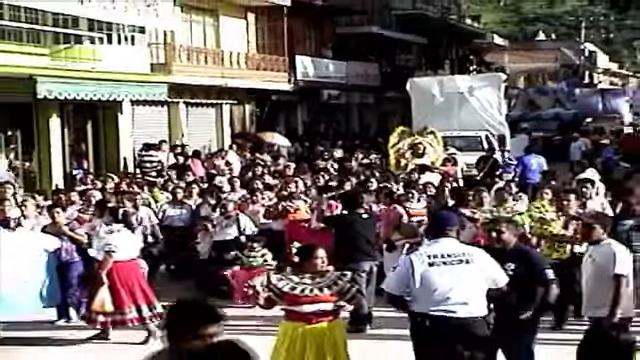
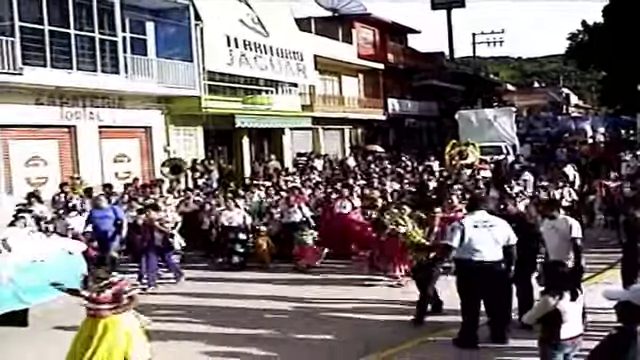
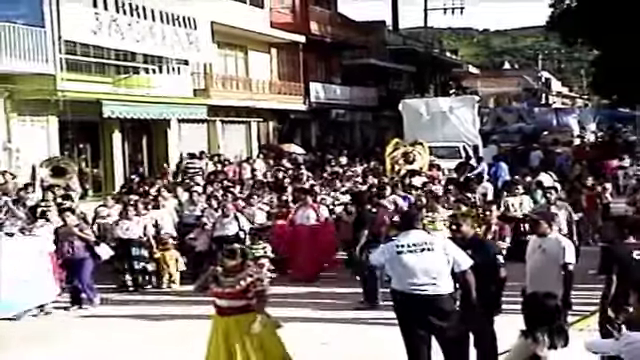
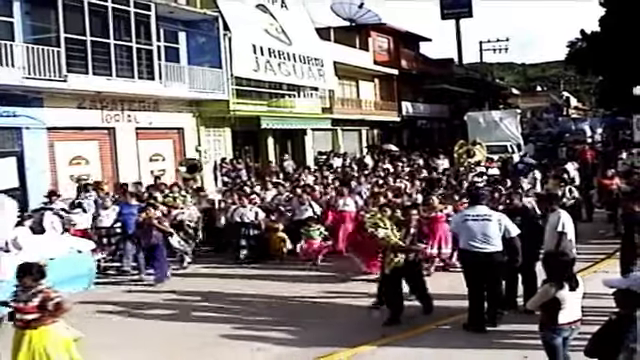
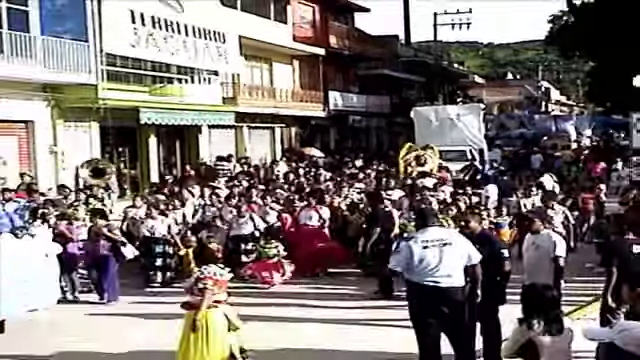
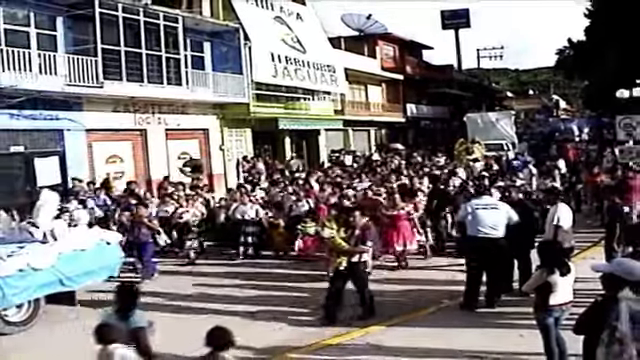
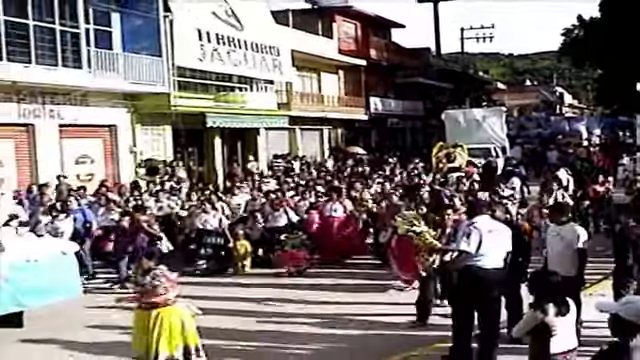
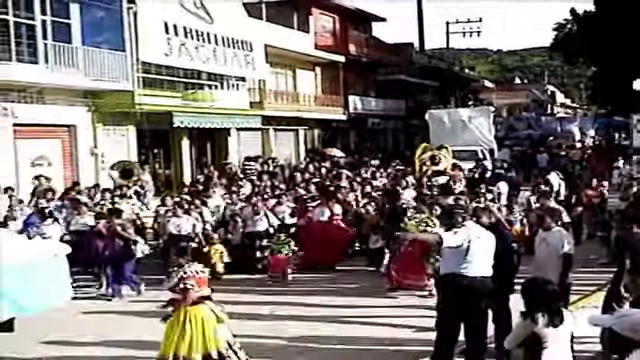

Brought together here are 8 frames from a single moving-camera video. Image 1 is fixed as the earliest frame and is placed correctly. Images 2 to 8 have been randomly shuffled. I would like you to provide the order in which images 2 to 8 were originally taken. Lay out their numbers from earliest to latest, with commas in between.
3, 5, 8, 7, 2, 4, 6
